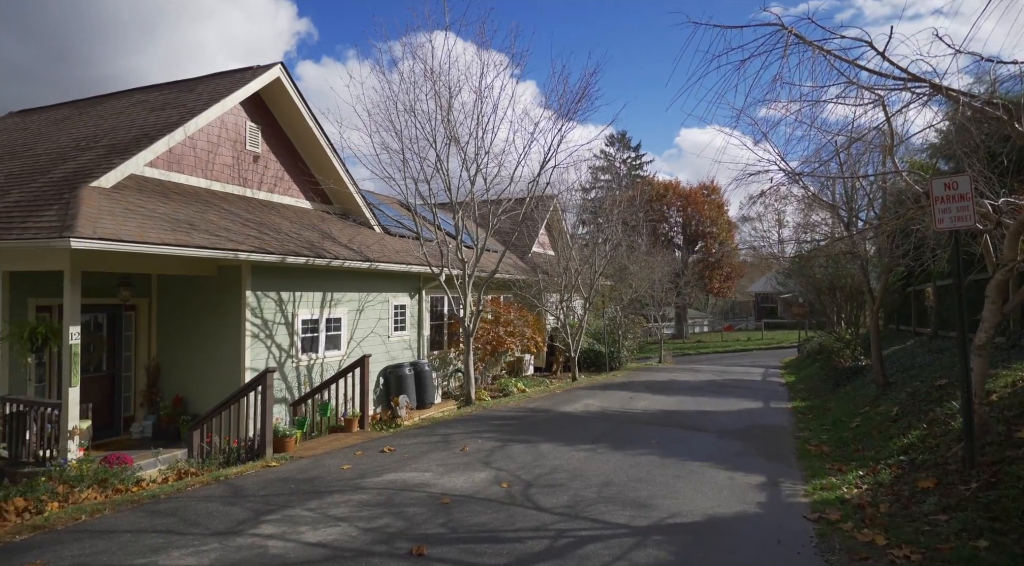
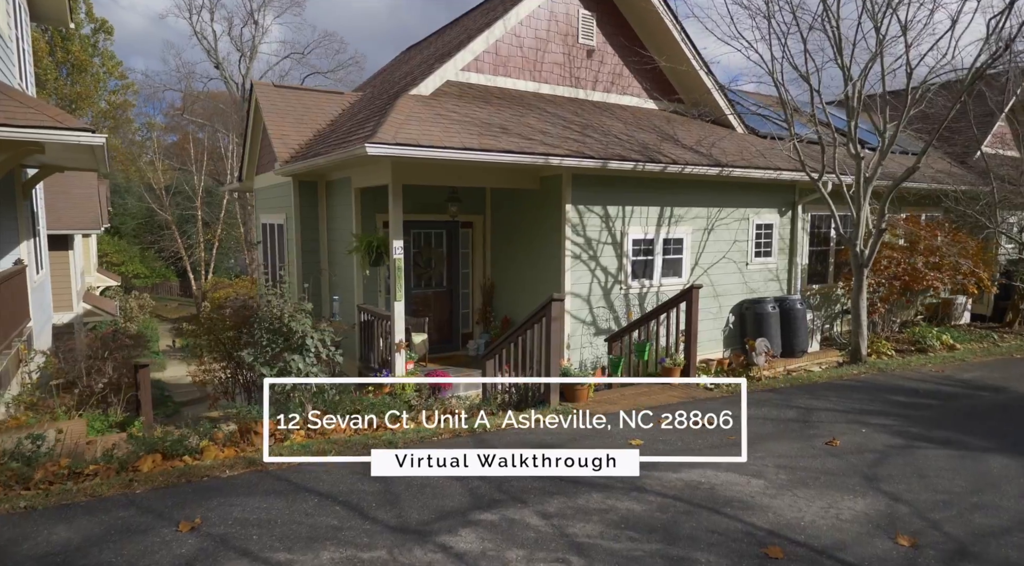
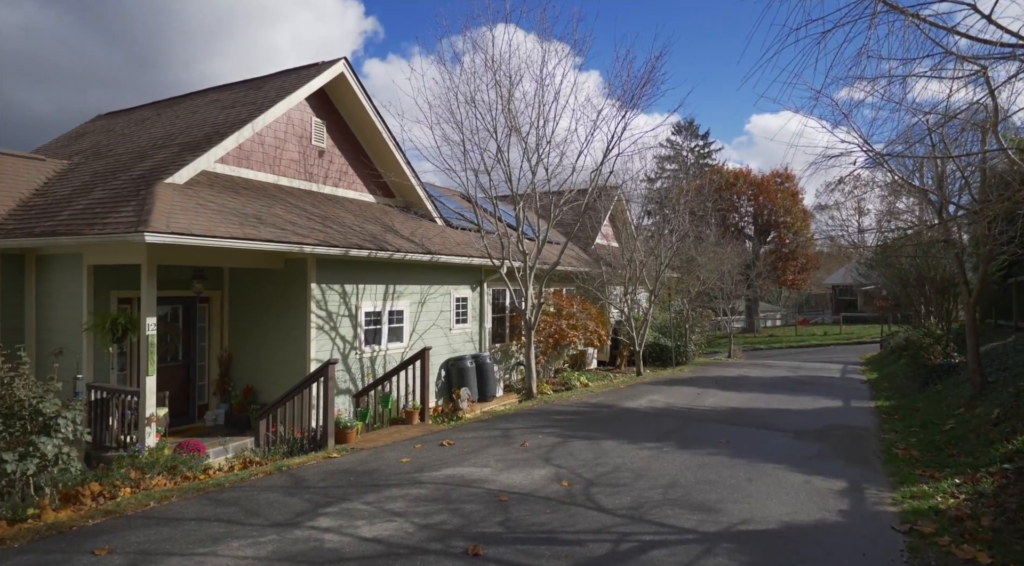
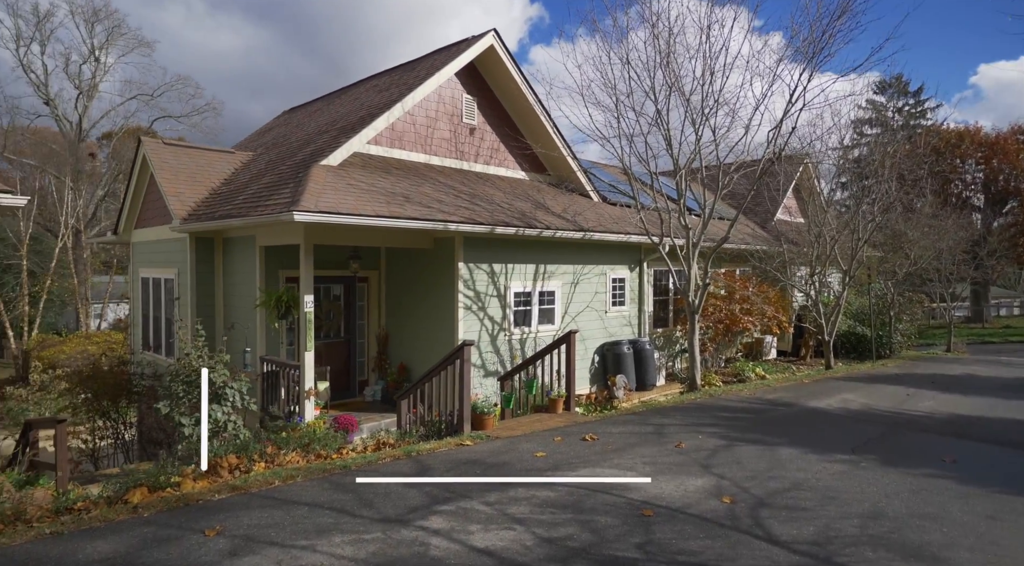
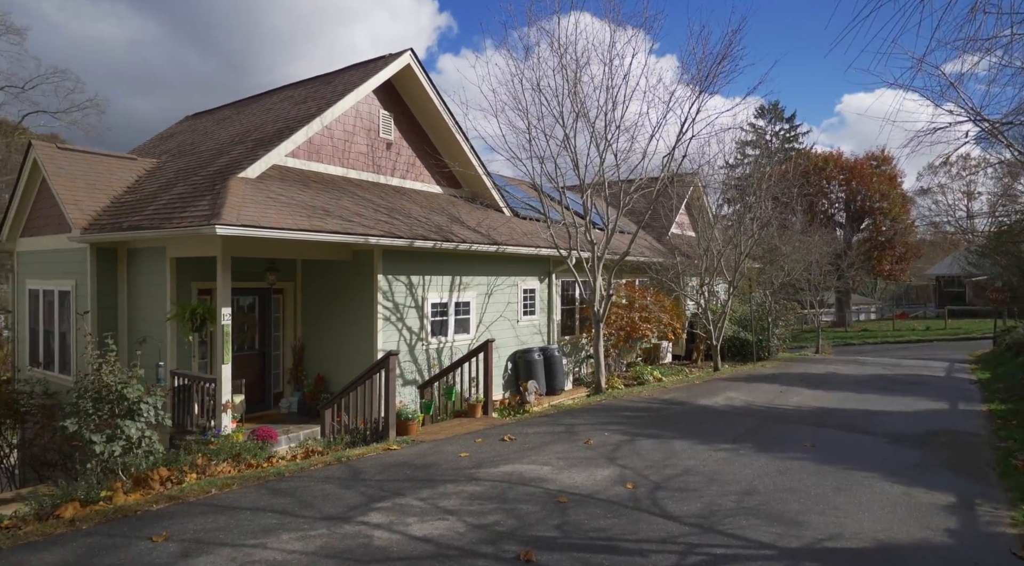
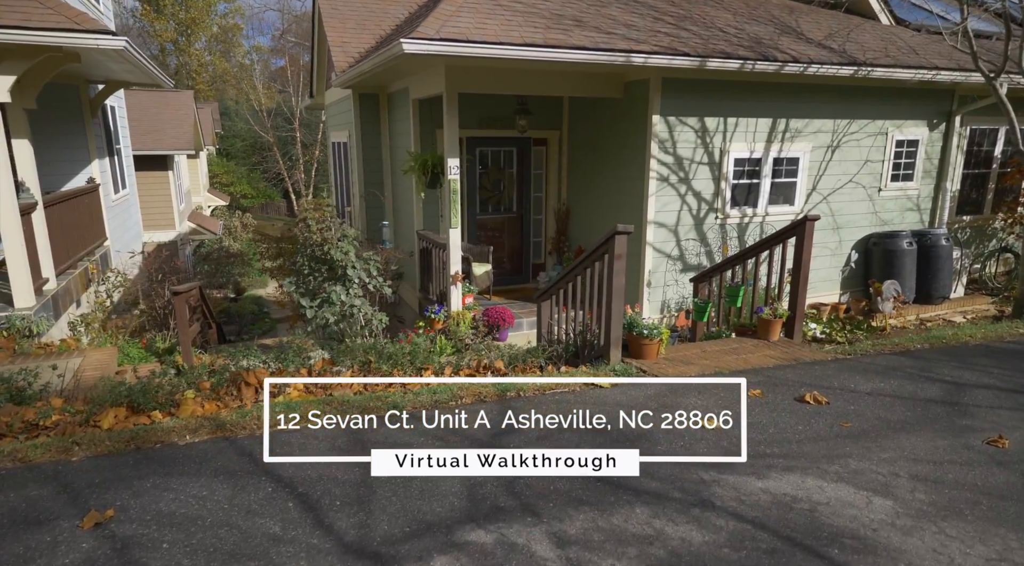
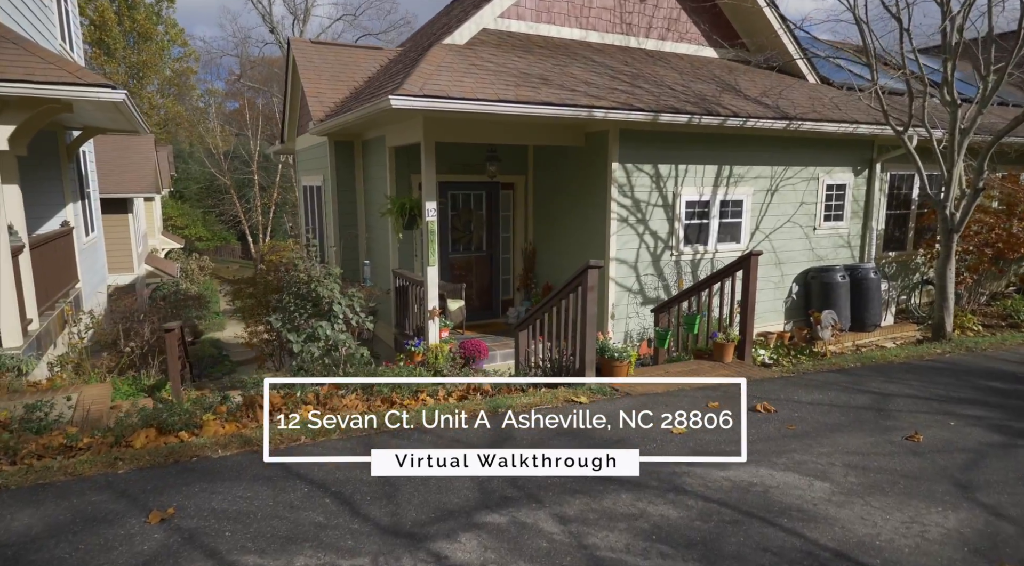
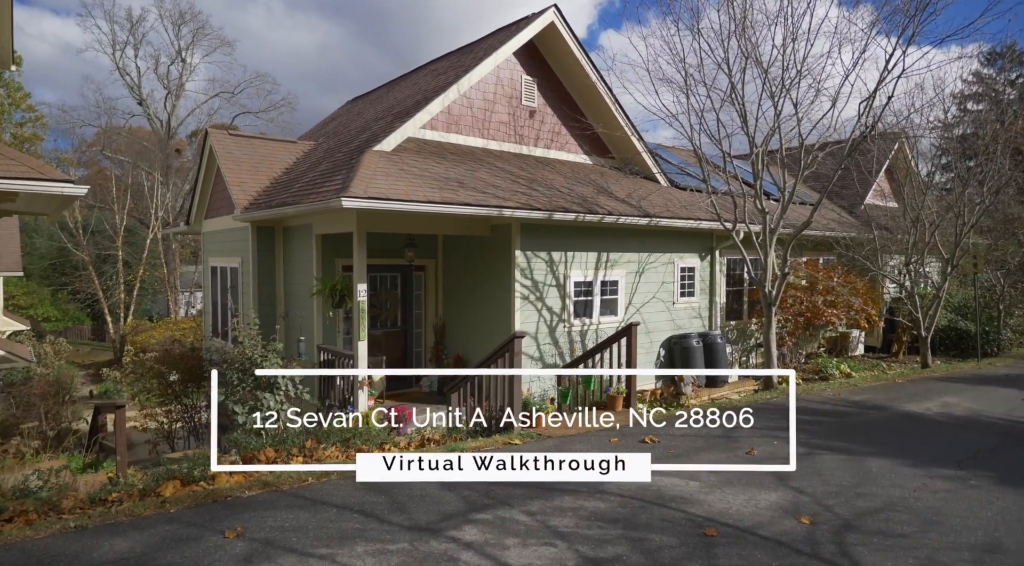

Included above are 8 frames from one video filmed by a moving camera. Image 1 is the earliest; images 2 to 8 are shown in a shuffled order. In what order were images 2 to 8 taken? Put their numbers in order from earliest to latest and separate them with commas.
3, 5, 4, 8, 2, 7, 6
